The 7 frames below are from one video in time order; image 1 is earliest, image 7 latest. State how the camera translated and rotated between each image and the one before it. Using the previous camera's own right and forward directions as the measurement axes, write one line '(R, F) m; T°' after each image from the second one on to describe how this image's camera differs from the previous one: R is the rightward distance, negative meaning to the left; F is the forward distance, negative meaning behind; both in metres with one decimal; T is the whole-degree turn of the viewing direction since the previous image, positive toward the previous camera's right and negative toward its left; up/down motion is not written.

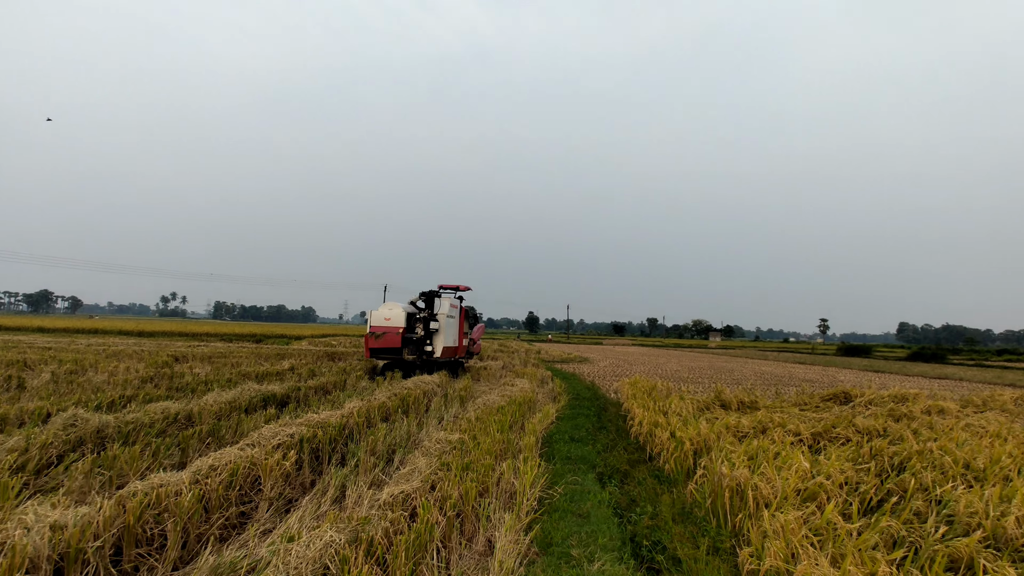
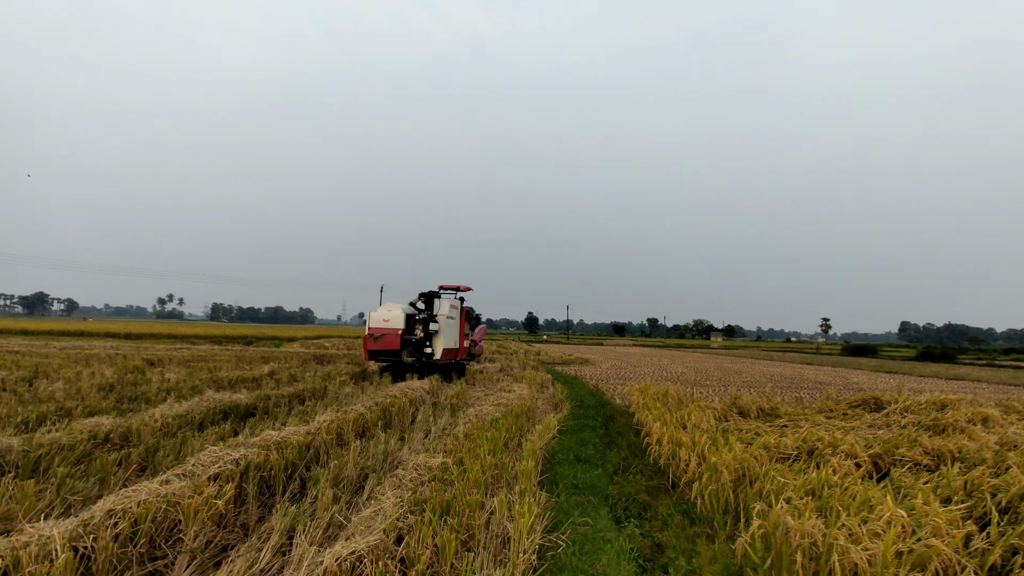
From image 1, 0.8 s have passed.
(0.0, +0.8) m; 0°
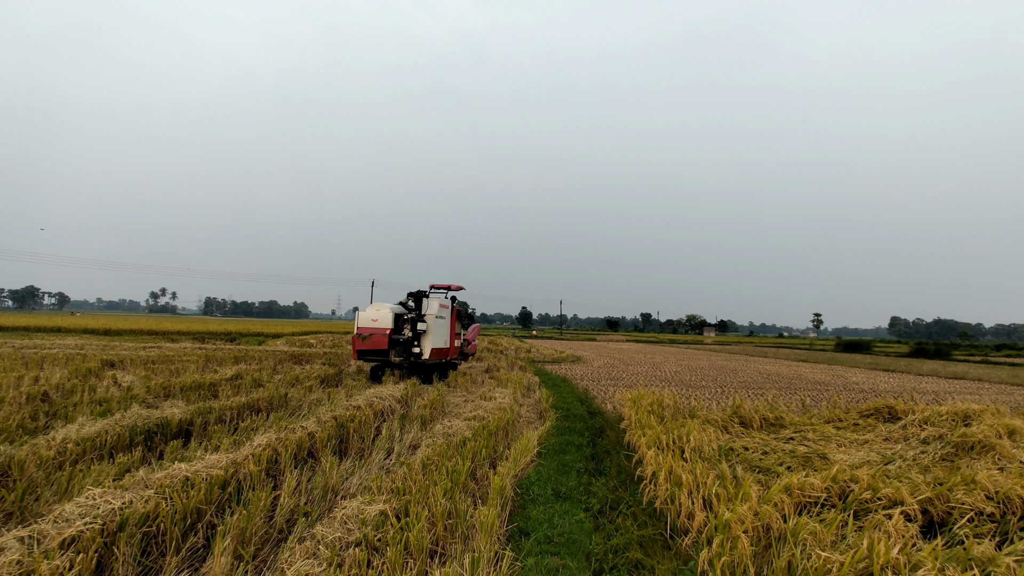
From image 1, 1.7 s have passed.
(+0.2, +0.8) m; +1°
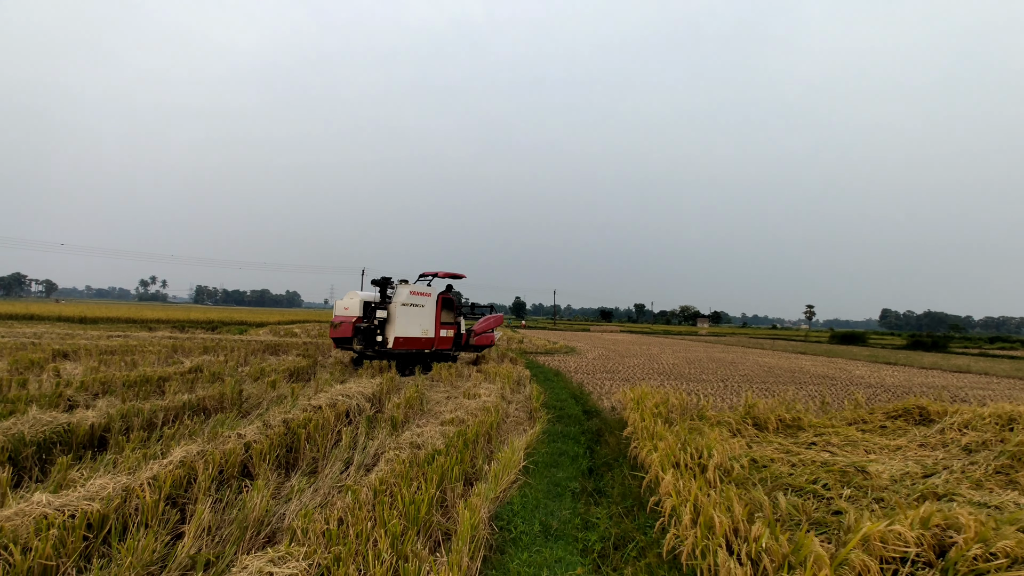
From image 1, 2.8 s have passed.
(+0.1, +0.9) m; +1°
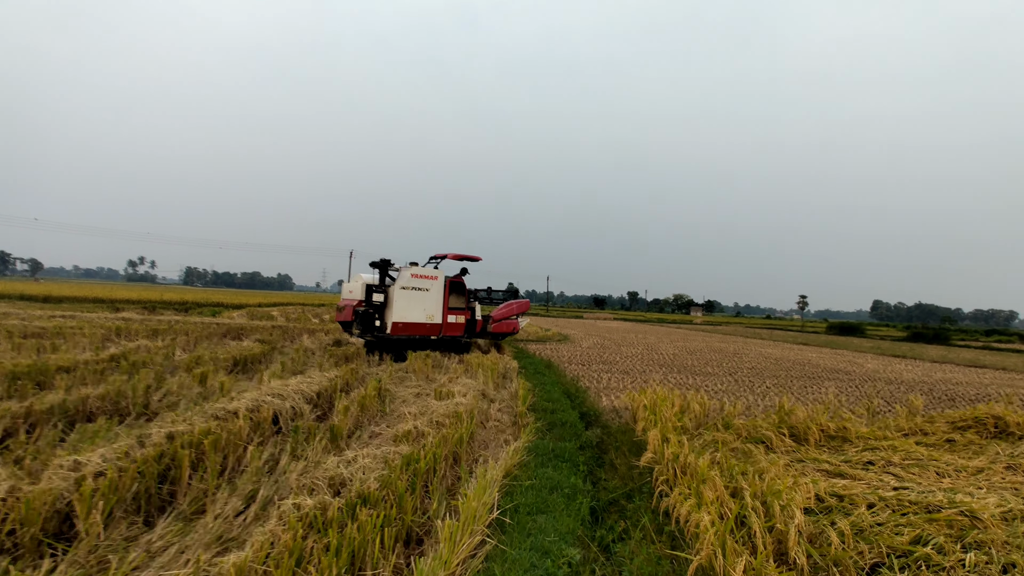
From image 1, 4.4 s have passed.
(+0.1, +1.4) m; +1°
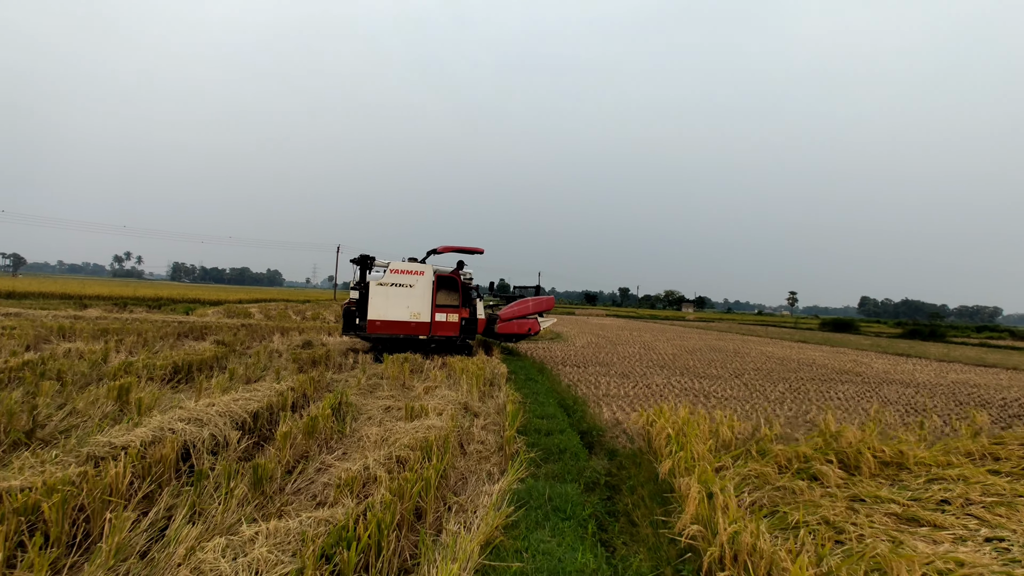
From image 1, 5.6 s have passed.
(+0.1, +1.1) m; +1°
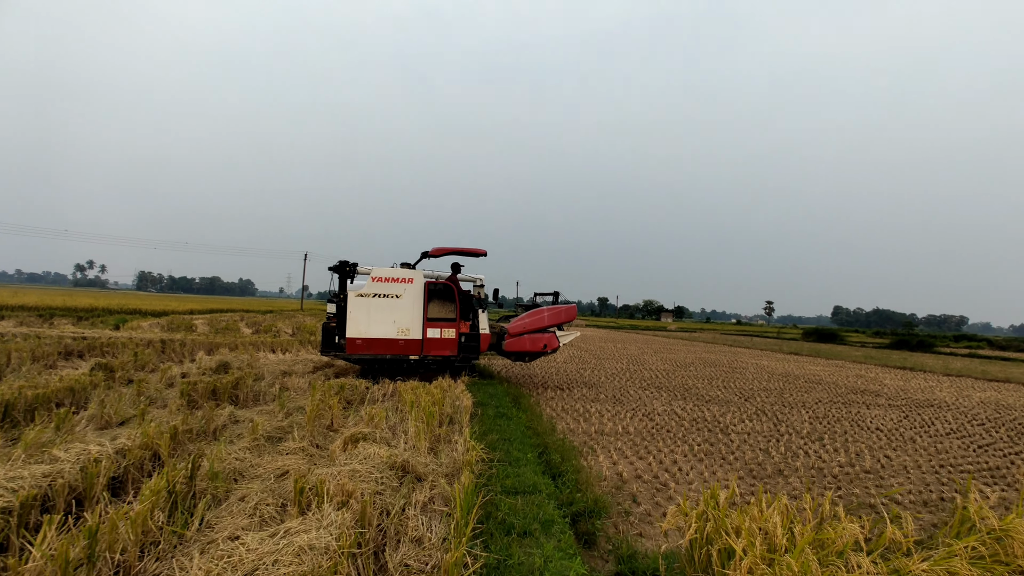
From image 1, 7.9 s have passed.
(+0.2, +1.9) m; +2°
